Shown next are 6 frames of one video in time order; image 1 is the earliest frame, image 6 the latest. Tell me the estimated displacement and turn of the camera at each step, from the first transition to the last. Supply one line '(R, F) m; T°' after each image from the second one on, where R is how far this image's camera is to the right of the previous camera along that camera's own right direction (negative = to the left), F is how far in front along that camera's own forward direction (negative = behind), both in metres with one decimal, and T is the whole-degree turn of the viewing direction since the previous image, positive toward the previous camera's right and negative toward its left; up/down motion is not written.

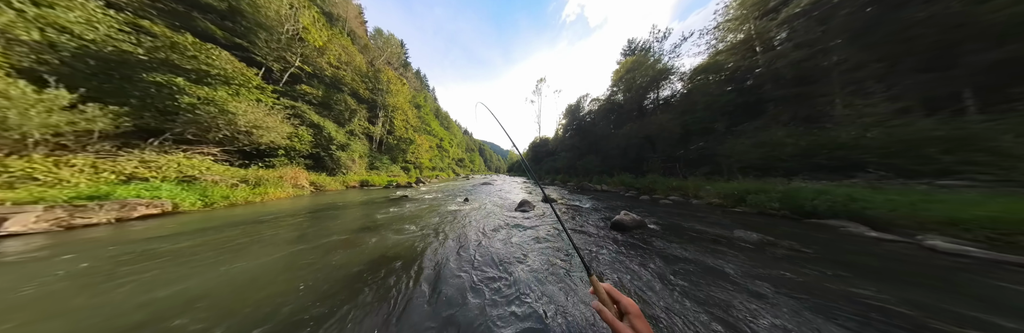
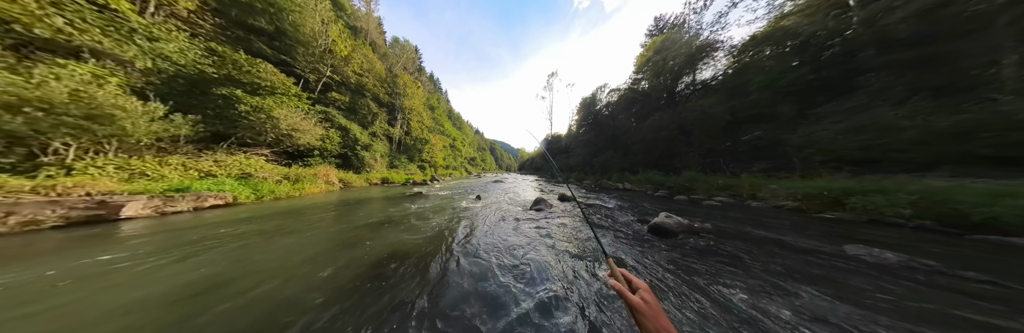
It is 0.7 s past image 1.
(+0.3, +0.4) m; -6°
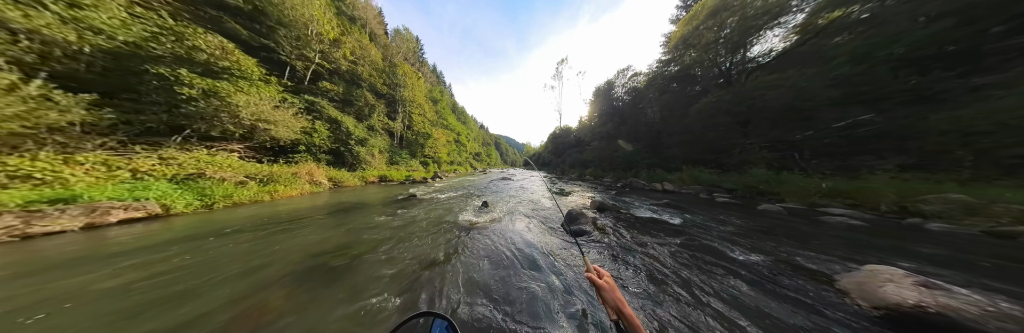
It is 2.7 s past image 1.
(-0.5, +1.8) m; -2°
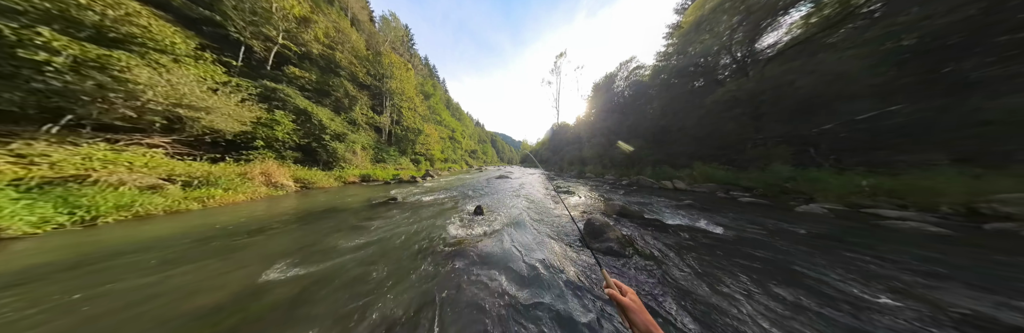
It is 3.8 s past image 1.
(-0.2, +1.1) m; +2°
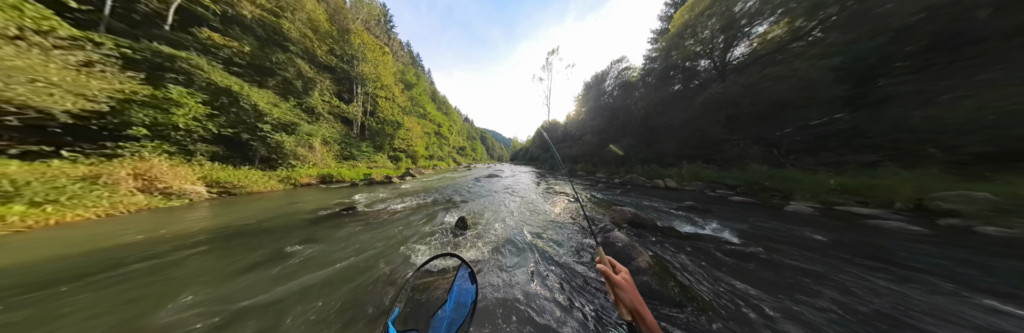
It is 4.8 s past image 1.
(-0.1, +0.9) m; +4°
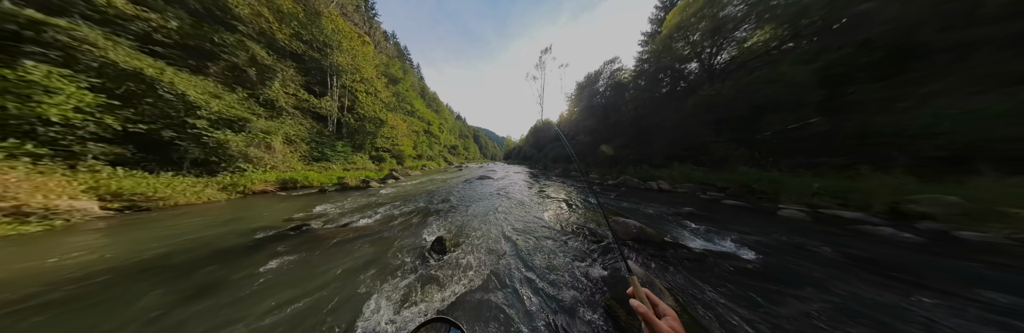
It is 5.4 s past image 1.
(0.0, +0.6) m; +3°
